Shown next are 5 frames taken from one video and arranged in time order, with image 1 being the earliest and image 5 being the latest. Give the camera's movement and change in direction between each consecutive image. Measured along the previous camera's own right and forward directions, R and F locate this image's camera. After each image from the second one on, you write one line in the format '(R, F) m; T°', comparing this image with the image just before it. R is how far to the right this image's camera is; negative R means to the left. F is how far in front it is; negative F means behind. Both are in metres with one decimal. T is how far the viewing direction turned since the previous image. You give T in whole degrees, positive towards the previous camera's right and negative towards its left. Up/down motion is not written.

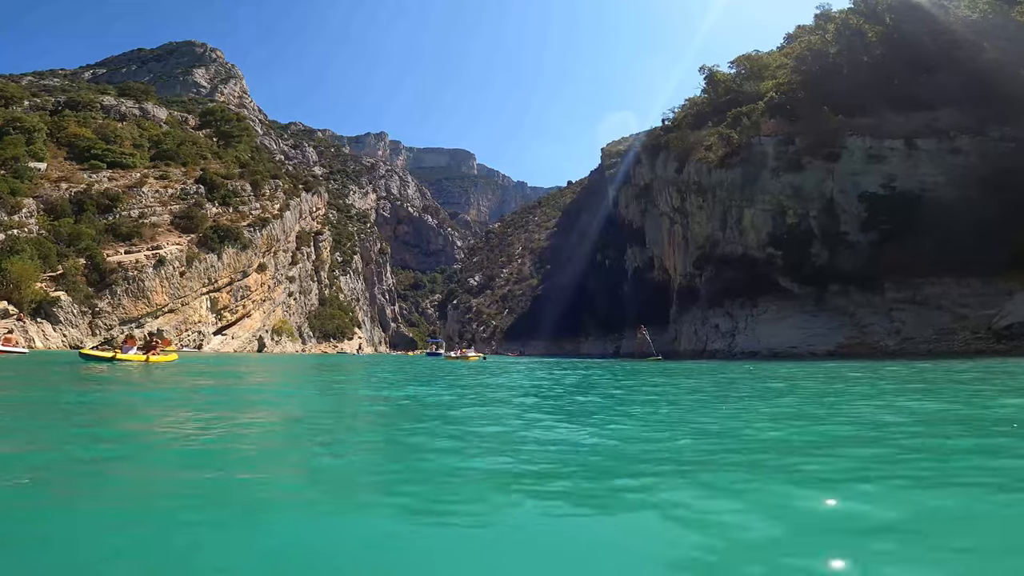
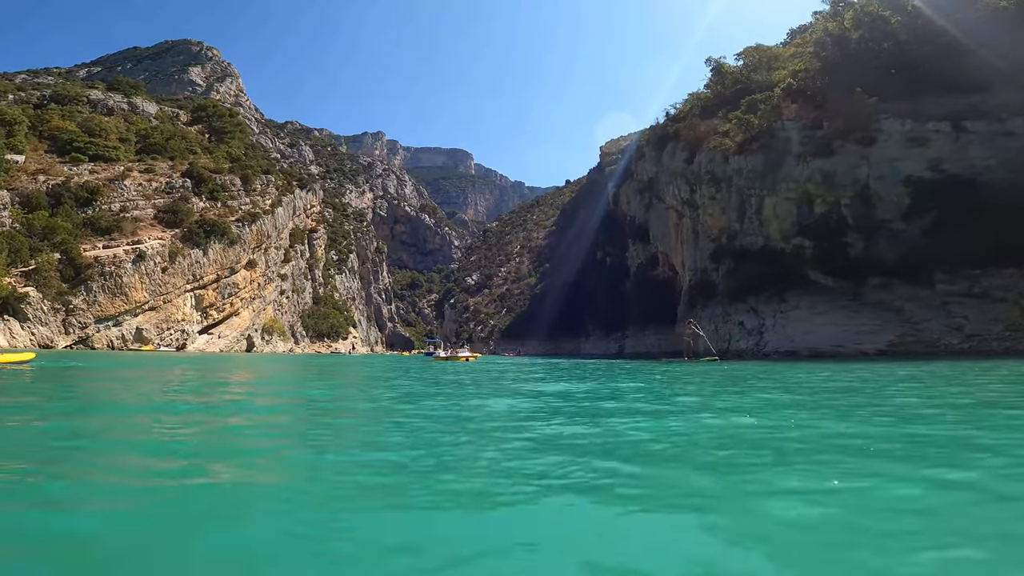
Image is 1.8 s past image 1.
(-0.2, +2.3) m; 0°
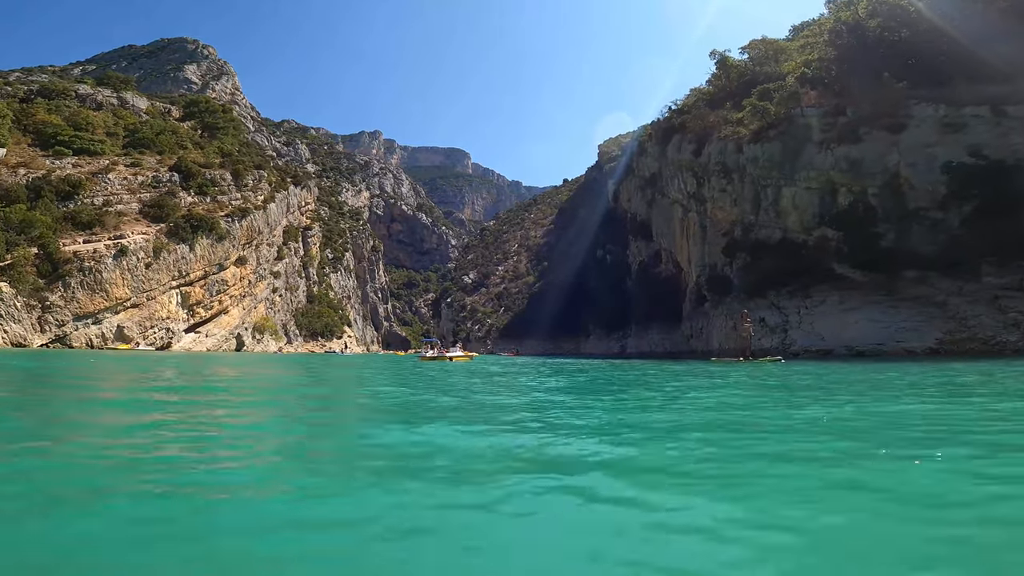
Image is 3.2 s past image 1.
(-0.2, +1.8) m; 0°
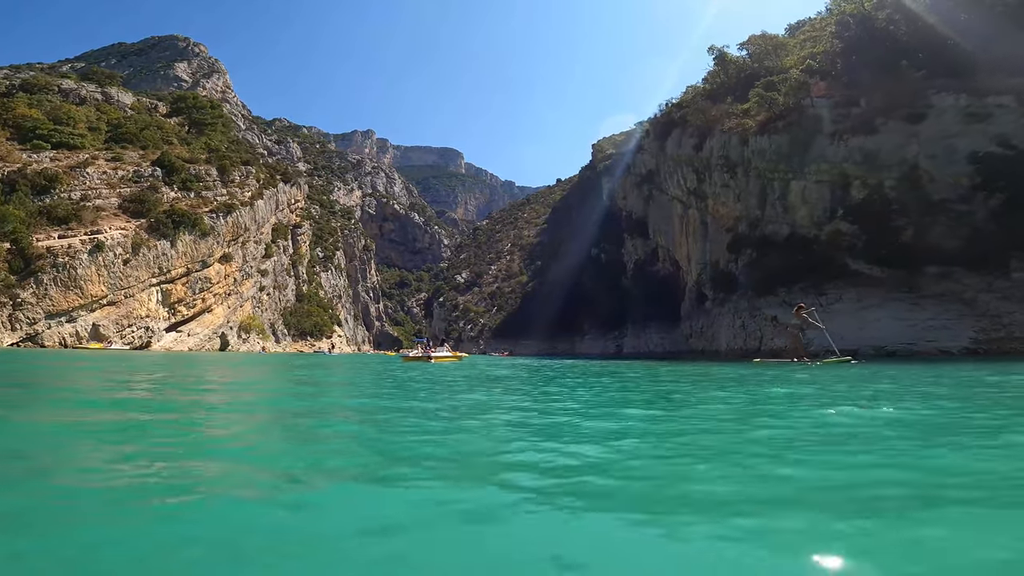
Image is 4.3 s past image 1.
(-0.1, +1.4) m; +1°
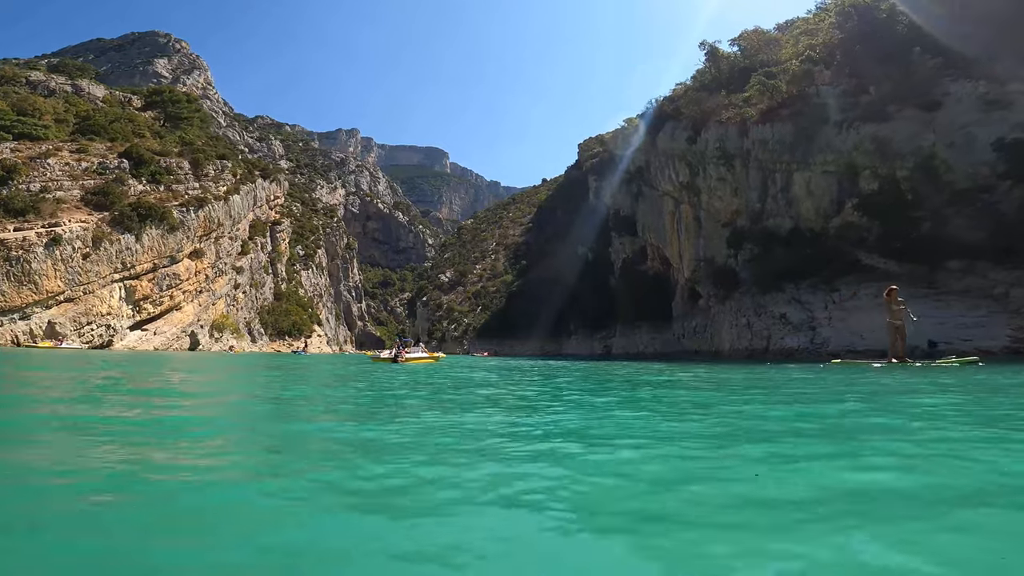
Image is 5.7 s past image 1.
(0.0, +1.8) m; +1°
